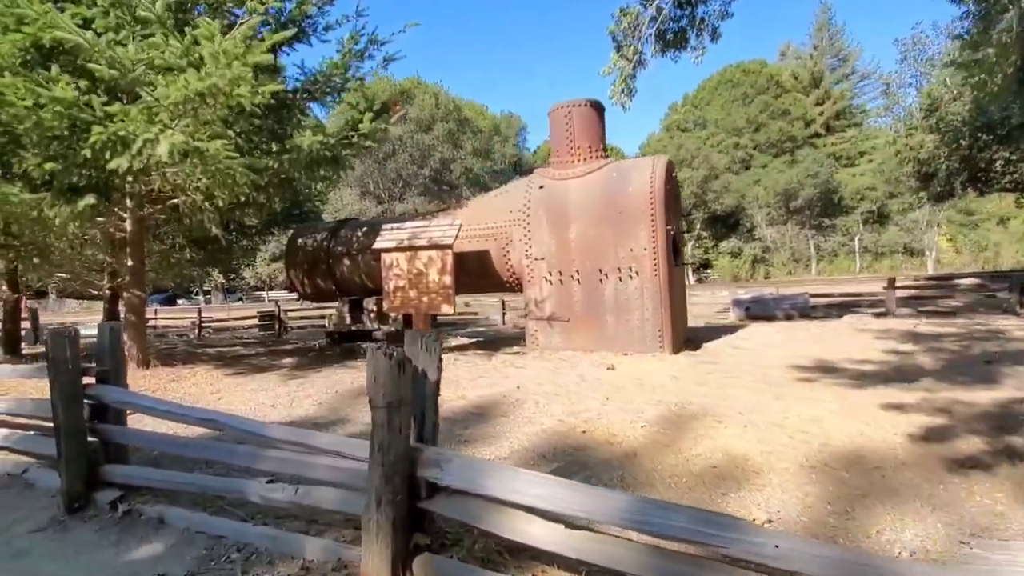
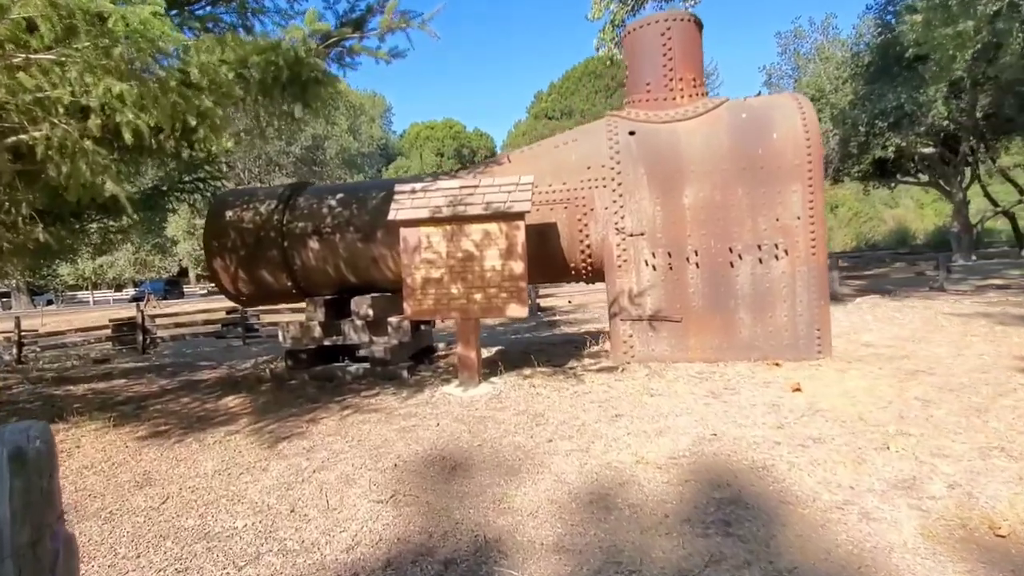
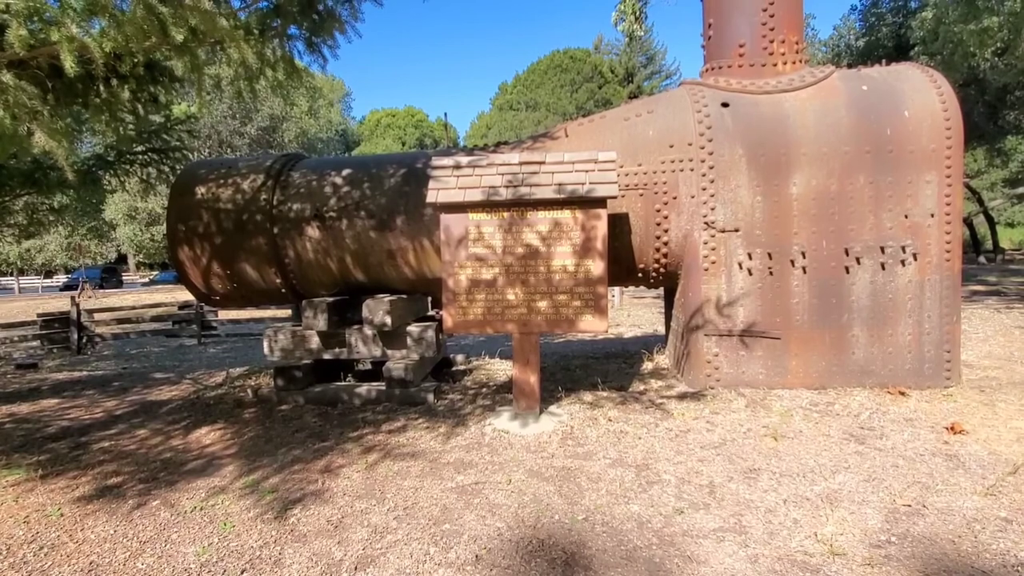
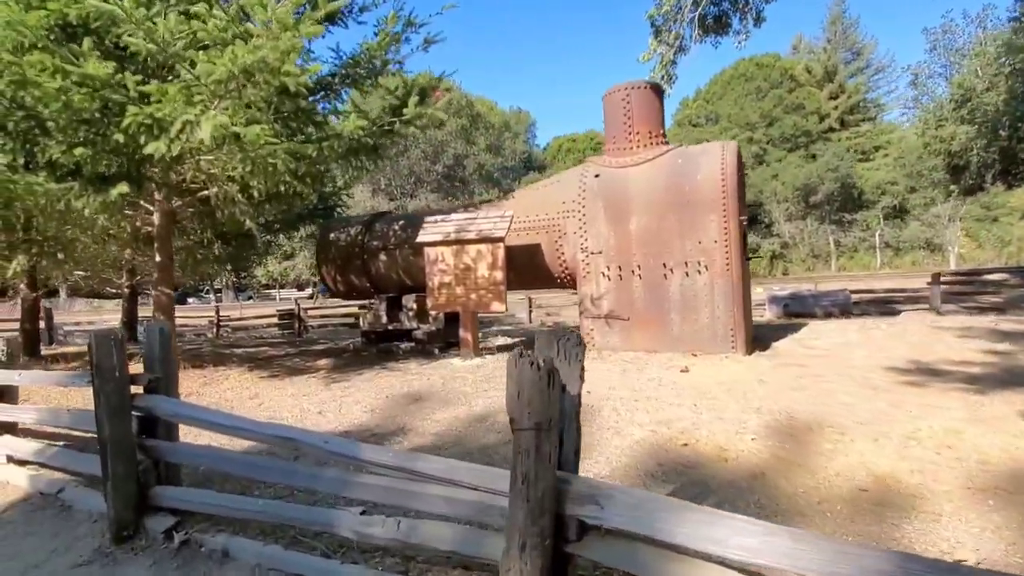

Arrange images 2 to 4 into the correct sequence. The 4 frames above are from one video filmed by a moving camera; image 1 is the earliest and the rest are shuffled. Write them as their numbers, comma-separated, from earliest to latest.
4, 2, 3
